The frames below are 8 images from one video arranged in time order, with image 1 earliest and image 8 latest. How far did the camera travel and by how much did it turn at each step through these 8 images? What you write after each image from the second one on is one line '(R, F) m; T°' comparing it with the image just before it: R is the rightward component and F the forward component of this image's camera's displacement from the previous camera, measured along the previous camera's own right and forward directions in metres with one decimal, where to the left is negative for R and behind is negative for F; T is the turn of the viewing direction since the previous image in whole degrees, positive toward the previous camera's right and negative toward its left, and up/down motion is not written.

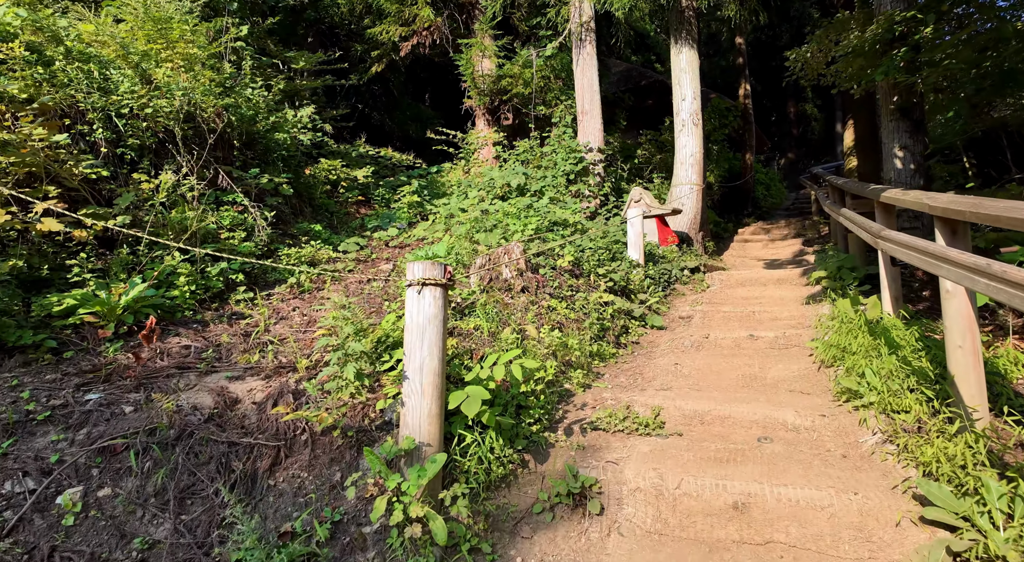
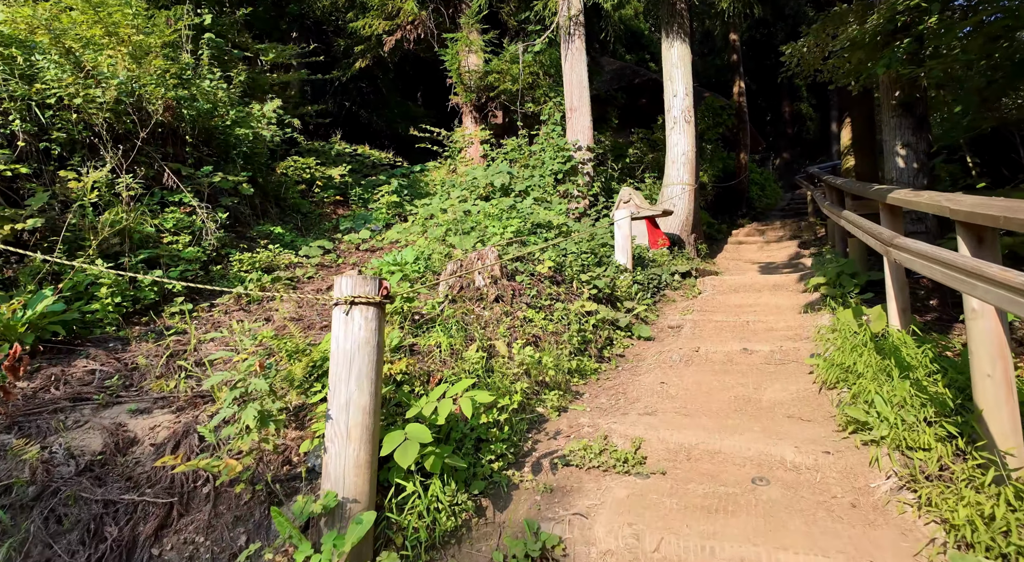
(+0.2, +0.4) m; 0°
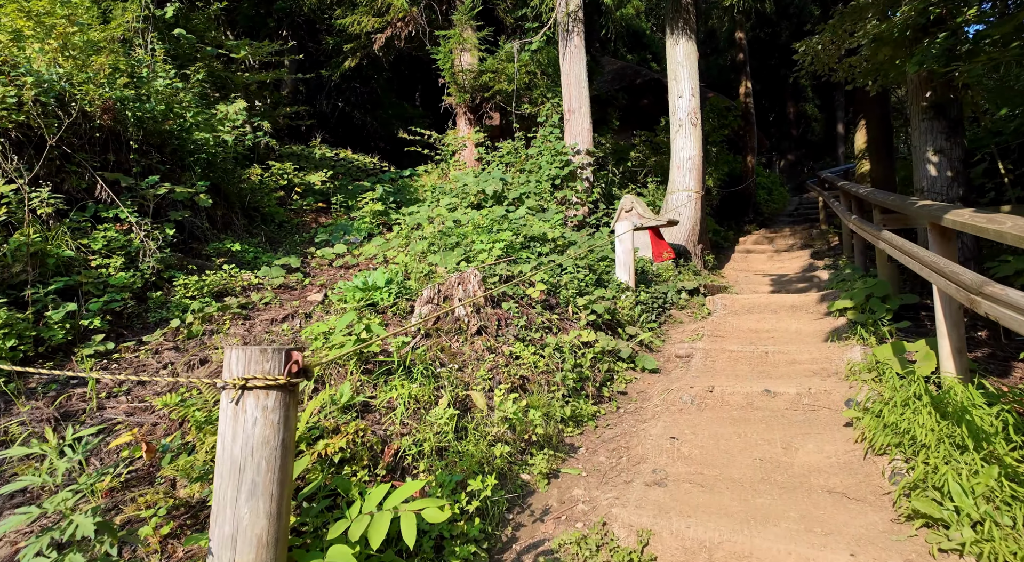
(+0.1, +0.7) m; 0°
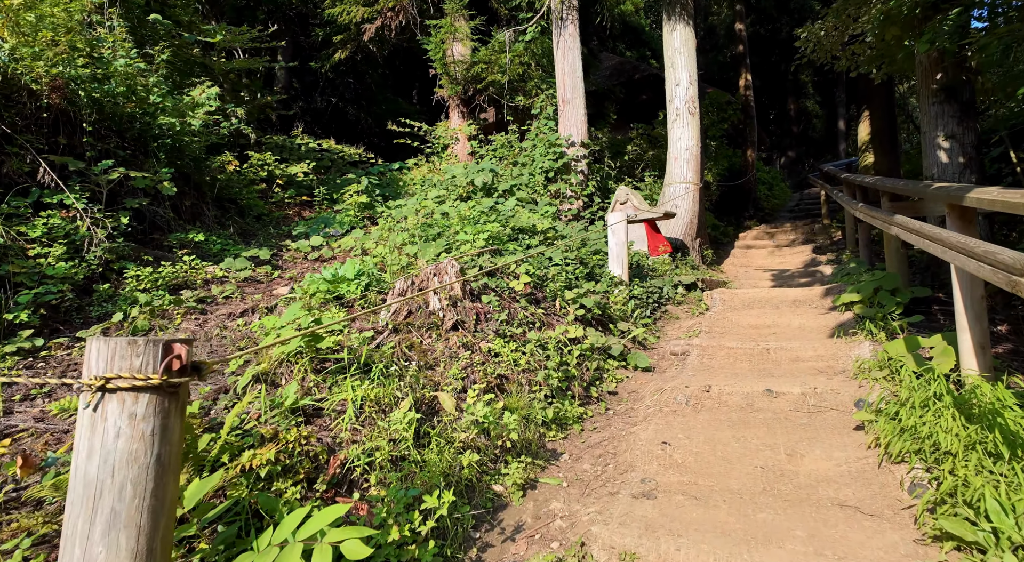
(+0.1, +0.3) m; 0°
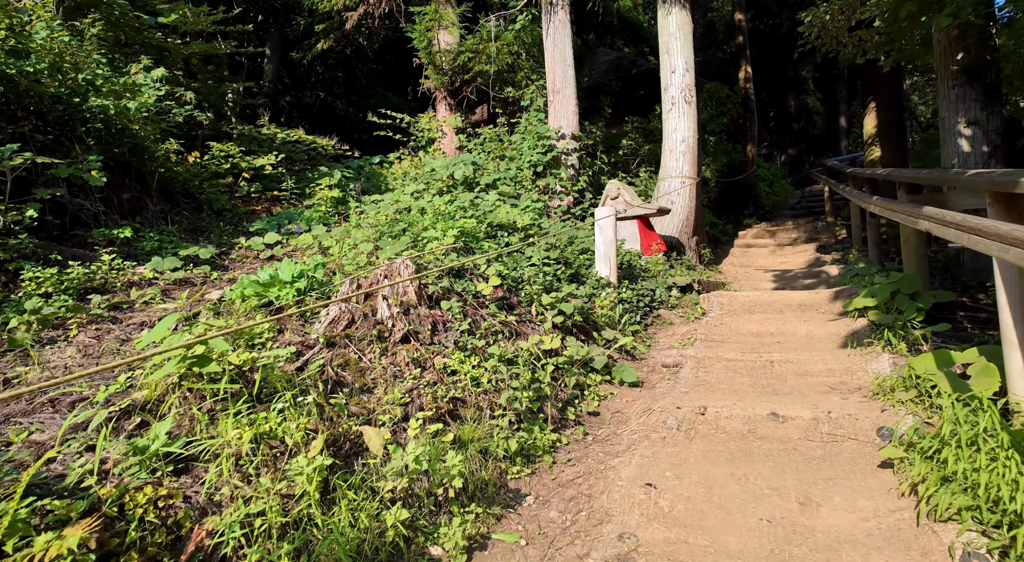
(+0.2, +0.6) m; 0°
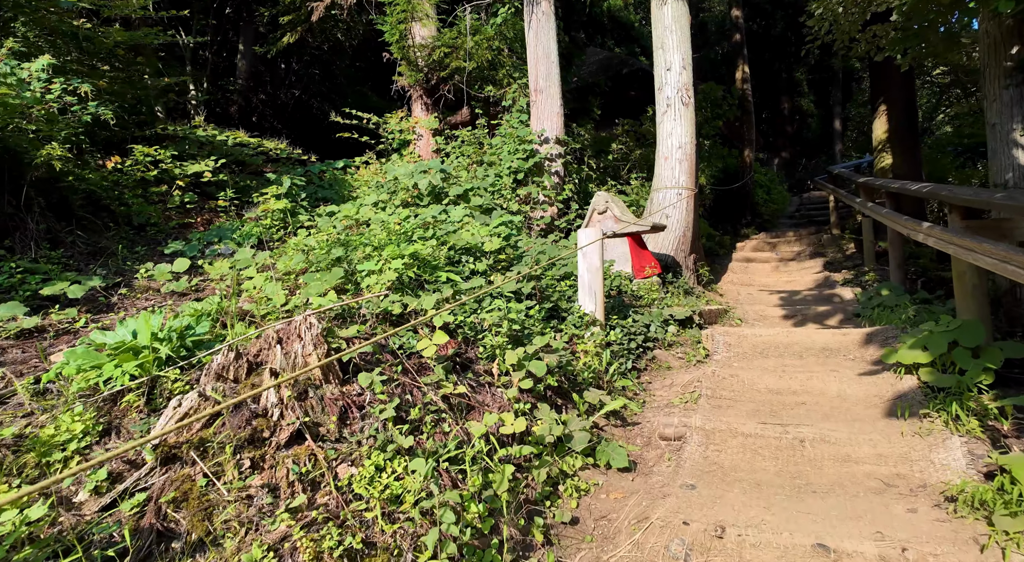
(+0.2, +1.0) m; +1°
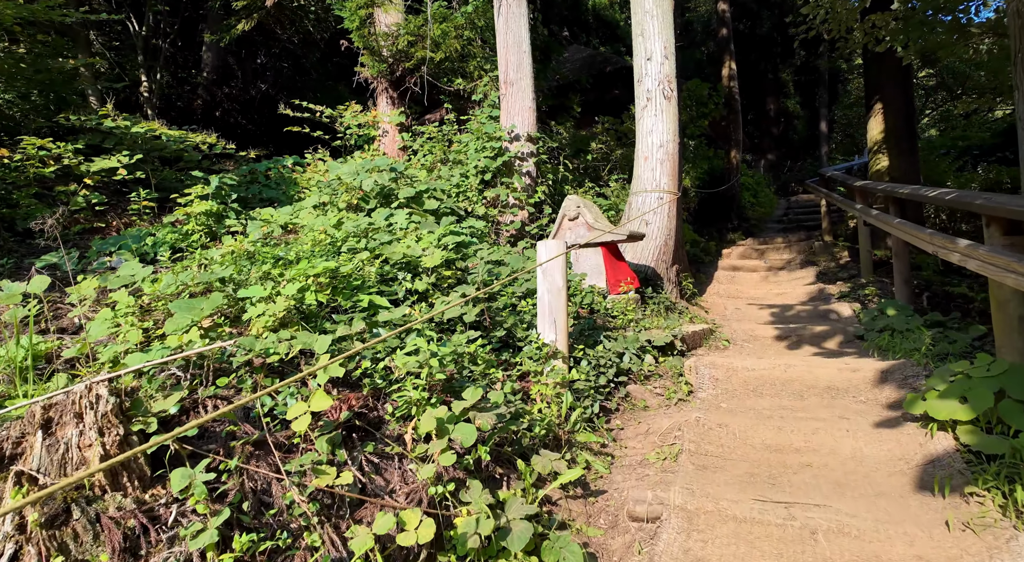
(+0.3, +0.8) m; +1°
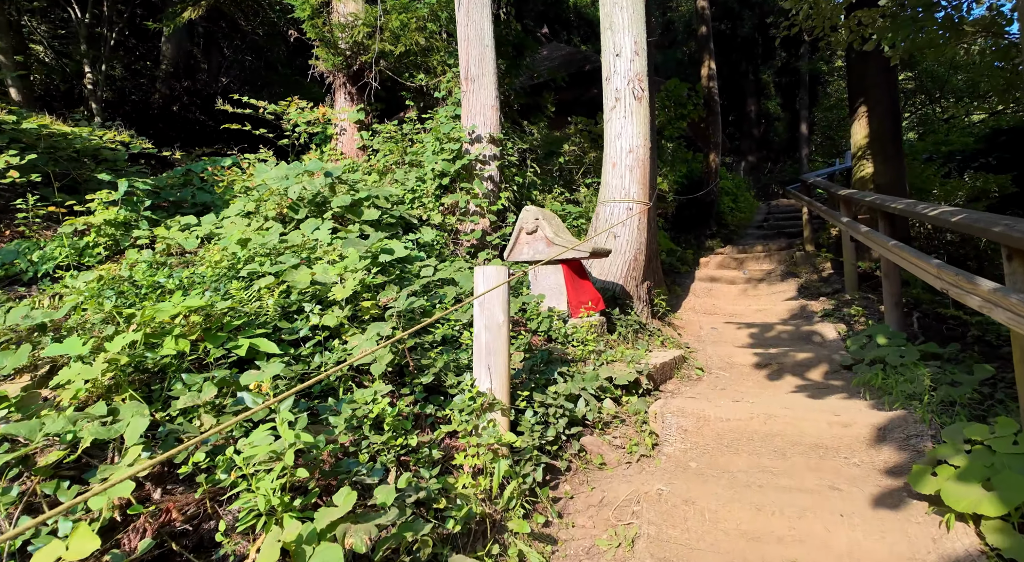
(+0.3, +0.7) m; +2°
